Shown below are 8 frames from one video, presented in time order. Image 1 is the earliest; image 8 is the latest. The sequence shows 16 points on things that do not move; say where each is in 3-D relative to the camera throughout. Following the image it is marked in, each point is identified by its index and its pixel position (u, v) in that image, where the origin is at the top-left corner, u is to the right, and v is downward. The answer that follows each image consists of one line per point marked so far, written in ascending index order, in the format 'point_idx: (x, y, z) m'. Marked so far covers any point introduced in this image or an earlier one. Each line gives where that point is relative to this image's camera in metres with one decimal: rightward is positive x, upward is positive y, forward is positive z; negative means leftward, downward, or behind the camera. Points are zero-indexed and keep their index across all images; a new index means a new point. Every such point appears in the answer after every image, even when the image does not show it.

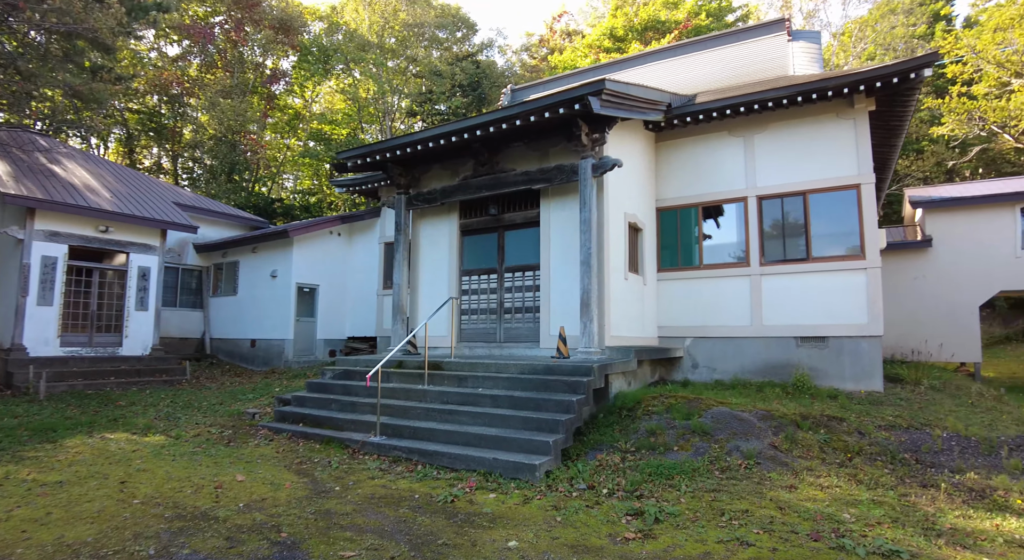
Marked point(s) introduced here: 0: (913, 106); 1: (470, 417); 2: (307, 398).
0: (+6.5, +2.9, +8.8) m
1: (-0.5, -1.6, +6.2) m
2: (-3.0, -1.7, +8.0) m
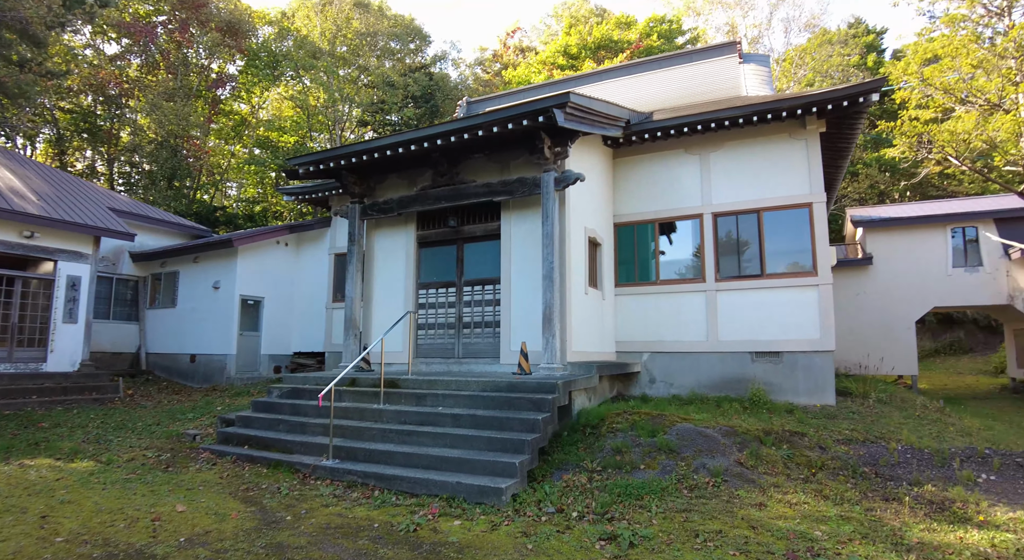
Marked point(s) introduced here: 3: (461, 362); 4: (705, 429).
0: (+5.8, +2.6, +9.2) m
1: (-0.9, -1.8, +6.0) m
2: (-3.5, -1.9, +7.6) m
3: (-0.9, -1.3, +8.3) m
4: (+2.3, -1.7, +6.3) m
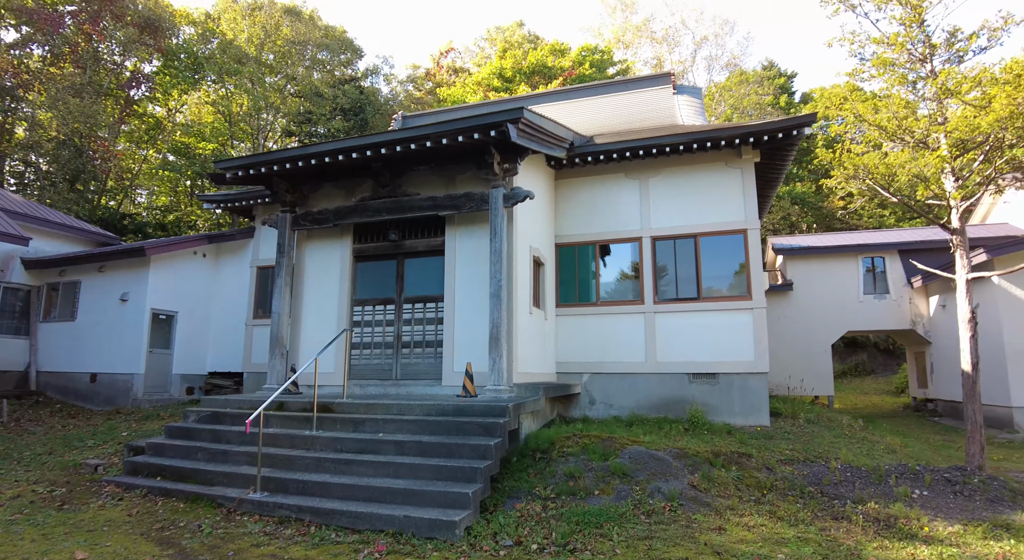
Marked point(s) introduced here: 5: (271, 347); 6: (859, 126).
0: (+4.9, +2.2, +9.8) m
1: (-1.4, -1.9, +5.5) m
2: (-4.2, -2.1, +6.7) m
3: (-1.7, -1.5, +7.9) m
4: (+1.7, -2.0, +6.2) m
5: (-3.7, -1.0, +8.3) m
6: (+4.7, +2.0, +7.2) m
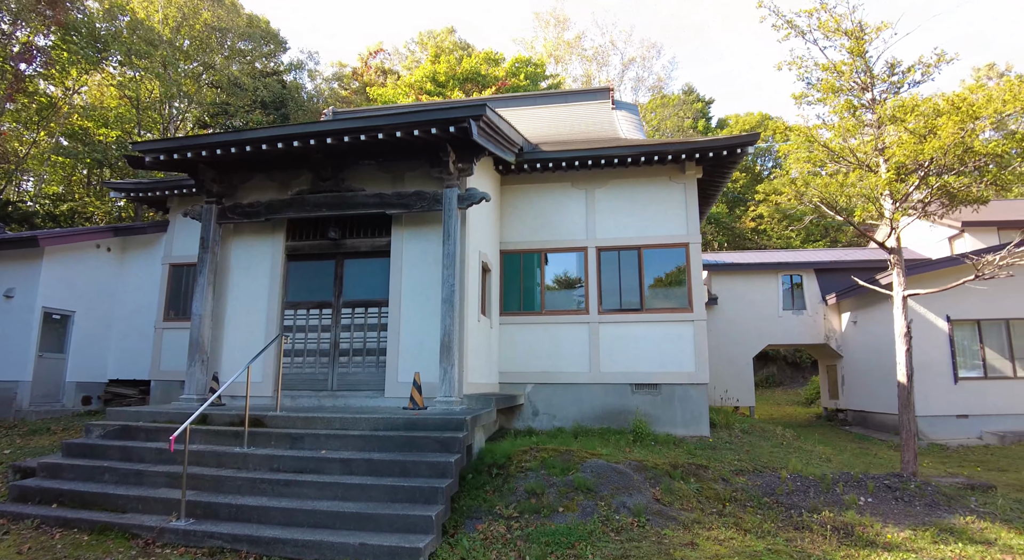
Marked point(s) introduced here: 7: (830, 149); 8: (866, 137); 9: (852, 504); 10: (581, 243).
0: (+4.0, +1.9, +10.1) m
1: (-1.8, -1.9, +4.9) m
2: (-4.8, -2.0, +5.7) m
3: (-2.4, -1.6, +7.2) m
4: (+1.2, -2.1, +6.1) m
5: (-4.4, -1.0, +7.4) m
6: (+4.1, +1.8, +7.5) m
7: (+4.3, +1.8, +7.3) m
8: (+4.7, +1.9, +7.2) m
9: (+3.6, -2.4, +5.7) m
10: (+1.3, +0.7, +9.8) m
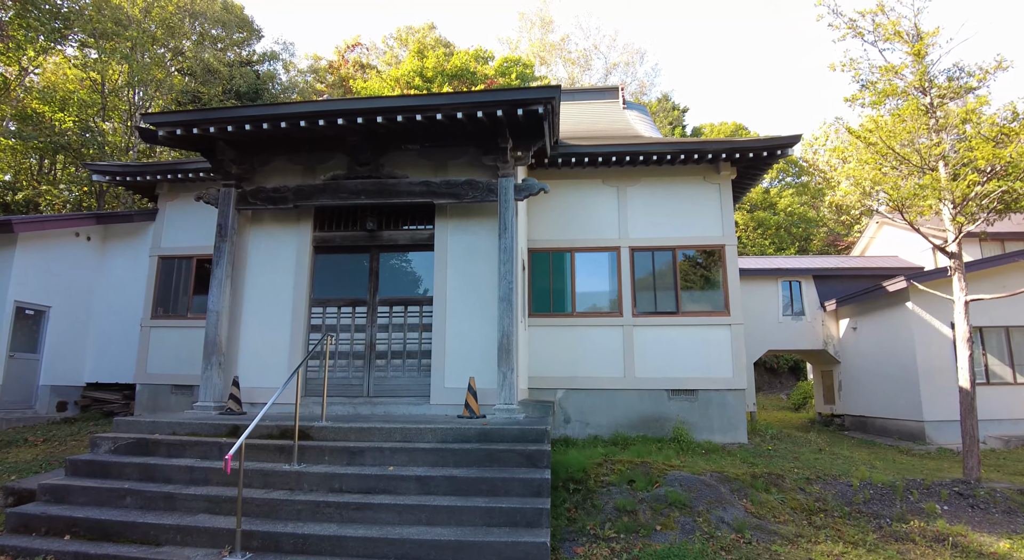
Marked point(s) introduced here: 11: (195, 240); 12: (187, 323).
0: (+4.5, +1.8, +9.9) m
1: (-0.9, -1.8, +4.3) m
2: (-4.0, -1.9, +4.9) m
3: (-1.7, -1.5, +6.6) m
4: (+2.0, -2.1, +5.7) m
5: (-3.7, -0.9, +6.6) m
6: (+4.8, +1.8, +7.4) m
7: (+5.0, +1.7, +7.2) m
8: (+5.4, +1.8, +7.1) m
9: (+4.3, -2.4, +5.5) m
10: (+1.8, +0.6, +9.4) m
11: (-6.0, +0.8, +10.2) m
12: (-5.9, -0.8, +9.9) m
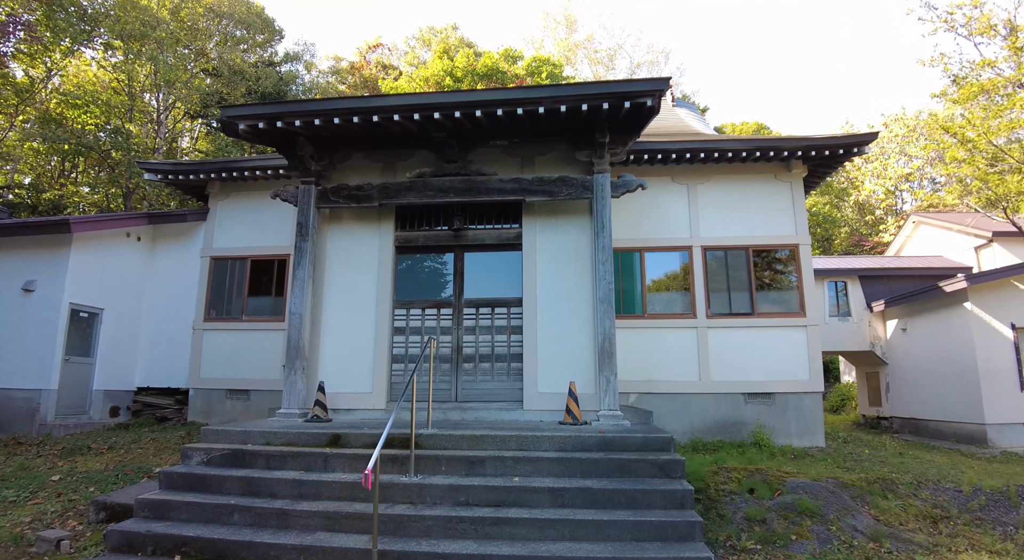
0: (+5.6, +1.8, +9.7) m
1: (+0.2, -1.8, +4.0) m
2: (-2.9, -1.9, +4.7) m
3: (-0.6, -1.5, +6.3) m
4: (+3.1, -2.1, +5.5) m
5: (-2.6, -0.9, +6.3) m
6: (+5.9, +1.8, +7.1) m
7: (+6.1, +1.7, +7.0) m
8: (+6.5, +1.8, +6.8) m
9: (+5.5, -2.4, +5.2) m
10: (+2.9, +0.6, +9.2) m
11: (-4.9, +0.8, +10.0) m
12: (-4.8, -0.8, +9.6) m
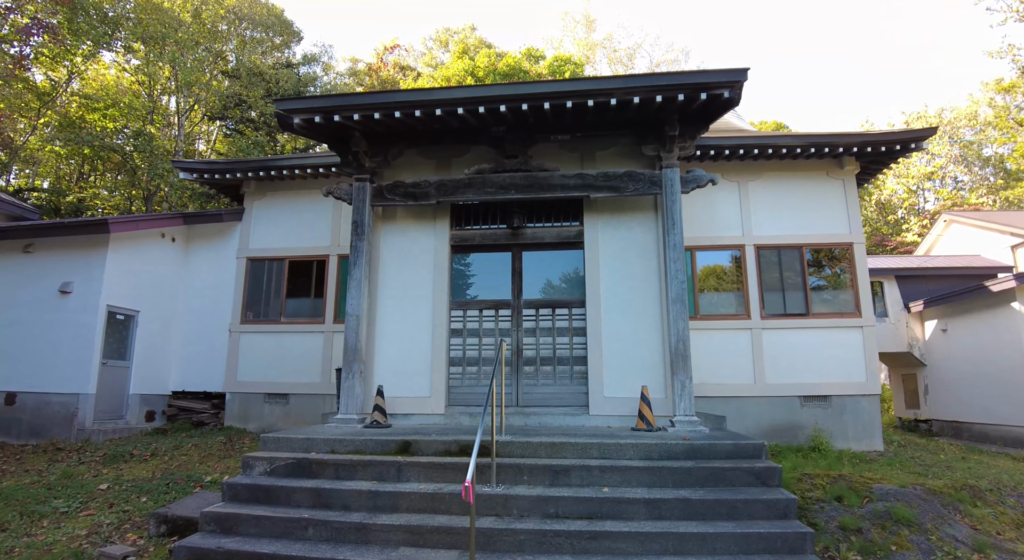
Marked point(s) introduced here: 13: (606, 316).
0: (+6.3, +1.9, +9.4) m
1: (+0.9, -1.8, +3.8) m
2: (-2.1, -1.9, +4.5) m
3: (+0.1, -1.5, +6.1) m
4: (+3.8, -2.0, +5.2) m
5: (-1.9, -0.9, +6.1) m
6: (+6.6, +1.8, +6.8) m
7: (+6.8, +1.8, +6.7) m
8: (+7.2, +1.9, +6.5) m
9: (+6.2, -2.3, +4.9) m
10: (+3.7, +0.6, +8.9) m
11: (-4.1, +0.7, +9.8) m
12: (-4.1, -0.8, +9.4) m
13: (+1.1, -0.4, +6.2) m
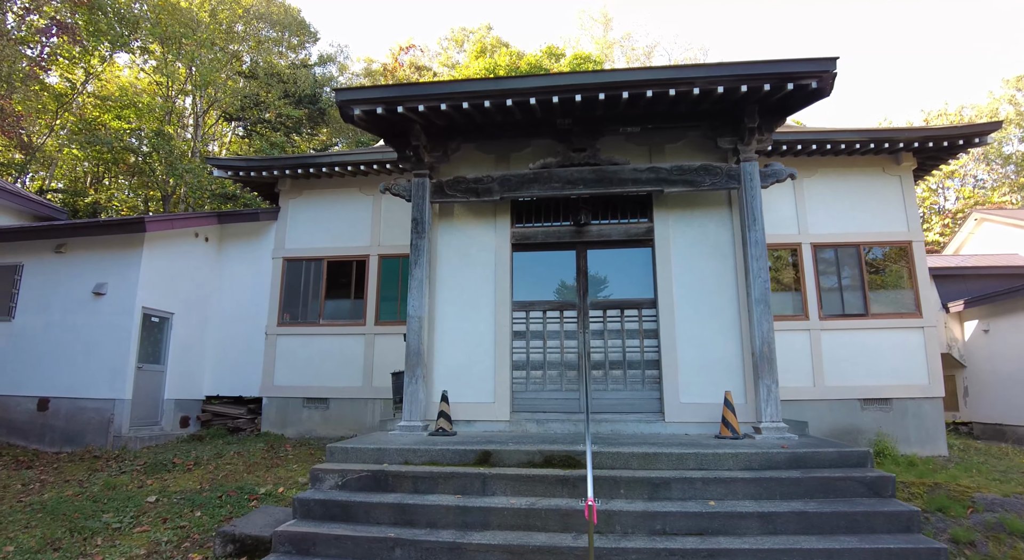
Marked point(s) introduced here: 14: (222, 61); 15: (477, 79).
0: (+7.1, +1.9, +9.1) m
1: (+1.7, -1.8, +3.5) m
2: (-1.4, -1.9, +4.2) m
3: (+0.9, -1.5, +5.8) m
4: (+4.6, -2.0, +4.9) m
5: (-1.1, -0.9, +5.8) m
6: (+7.4, +1.9, +6.5) m
7: (+7.6, +1.8, +6.4) m
8: (+8.0, +1.9, +6.2) m
9: (+6.9, -2.3, +4.6) m
10: (+4.4, +0.7, +8.6) m
11: (-3.3, +0.7, +9.5) m
12: (-3.3, -0.9, +9.2) m
13: (+1.8, -0.4, +5.9) m
14: (-10.6, +8.0, +19.9) m
15: (-0.4, +2.0, +5.6) m
